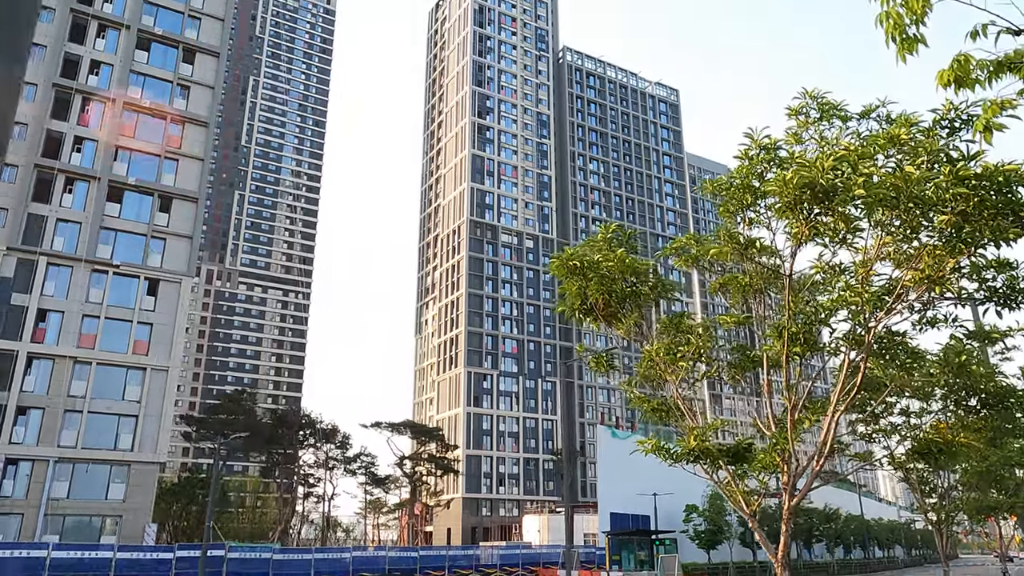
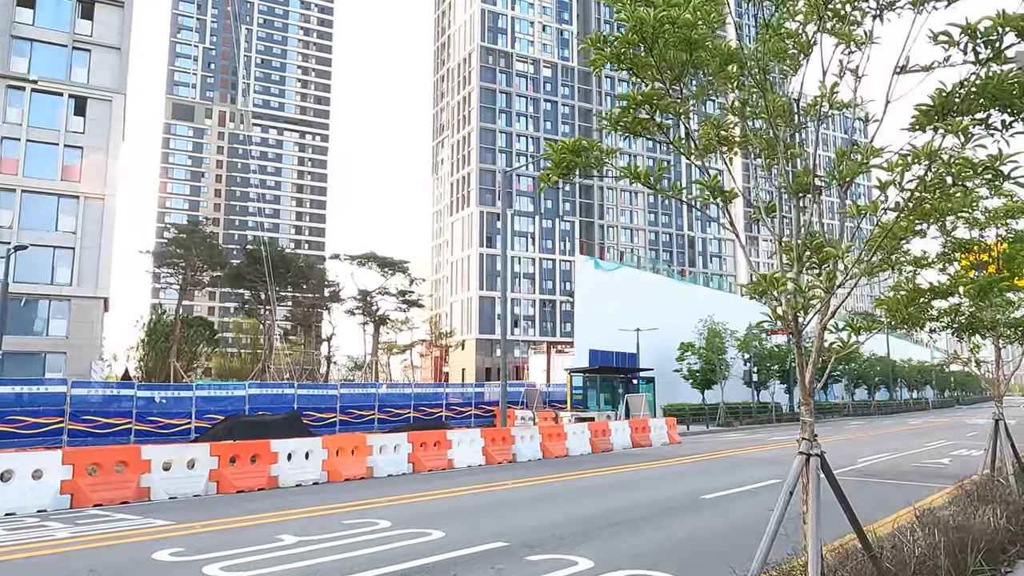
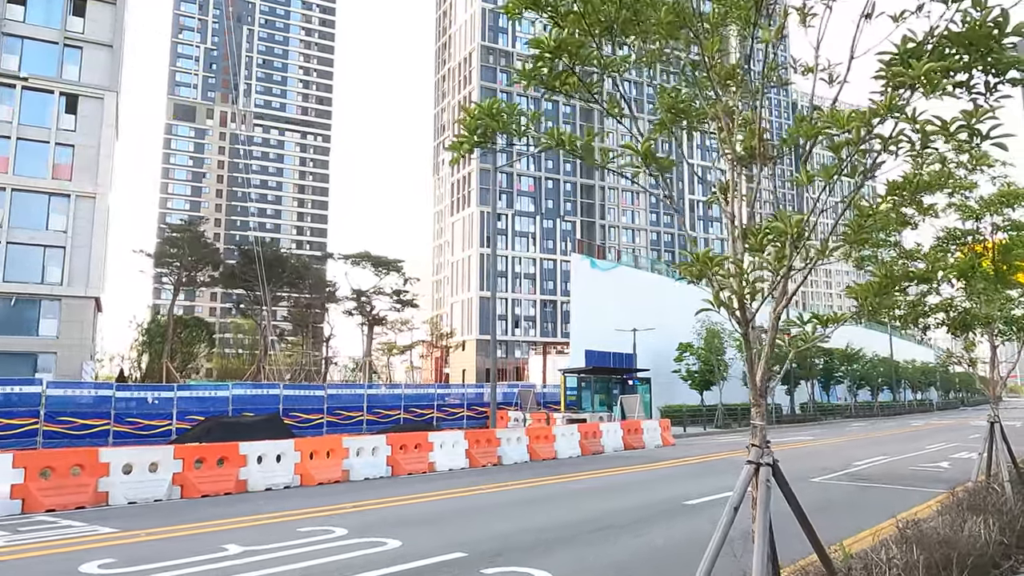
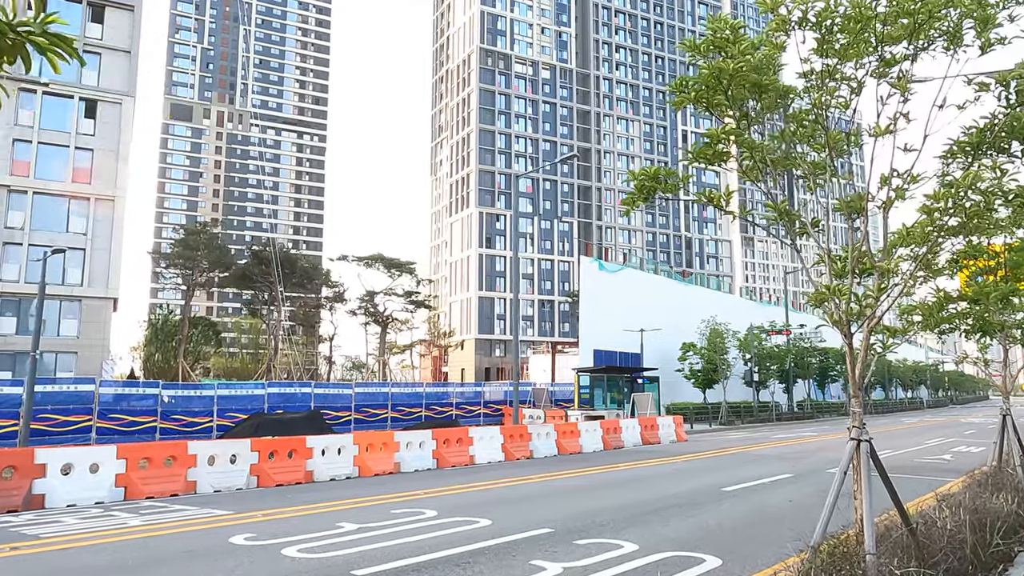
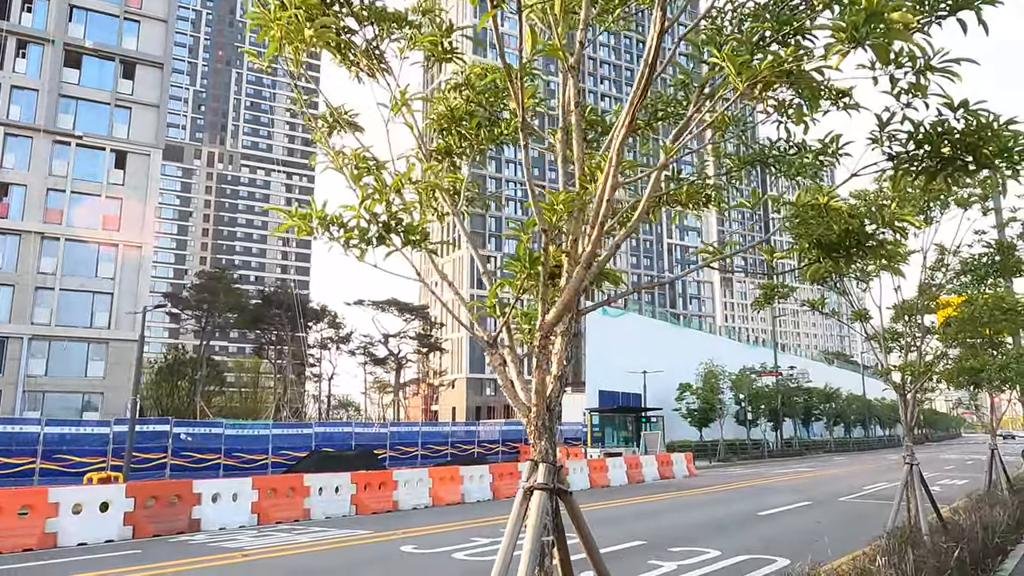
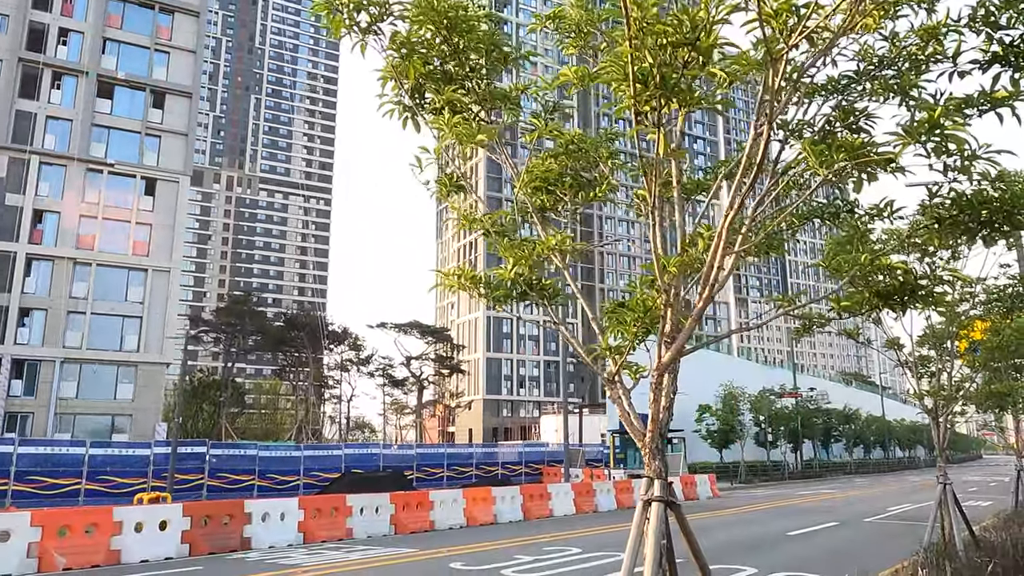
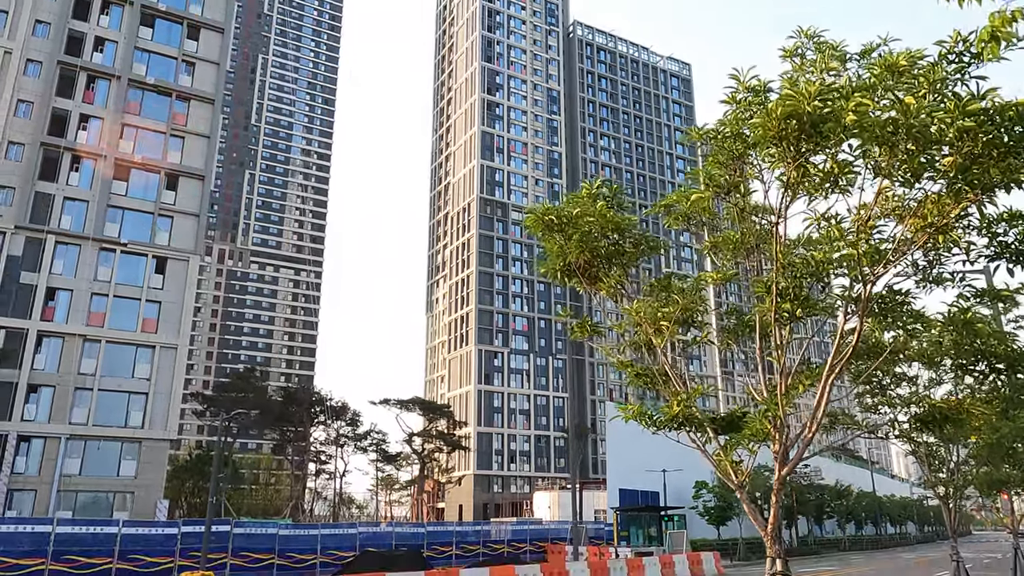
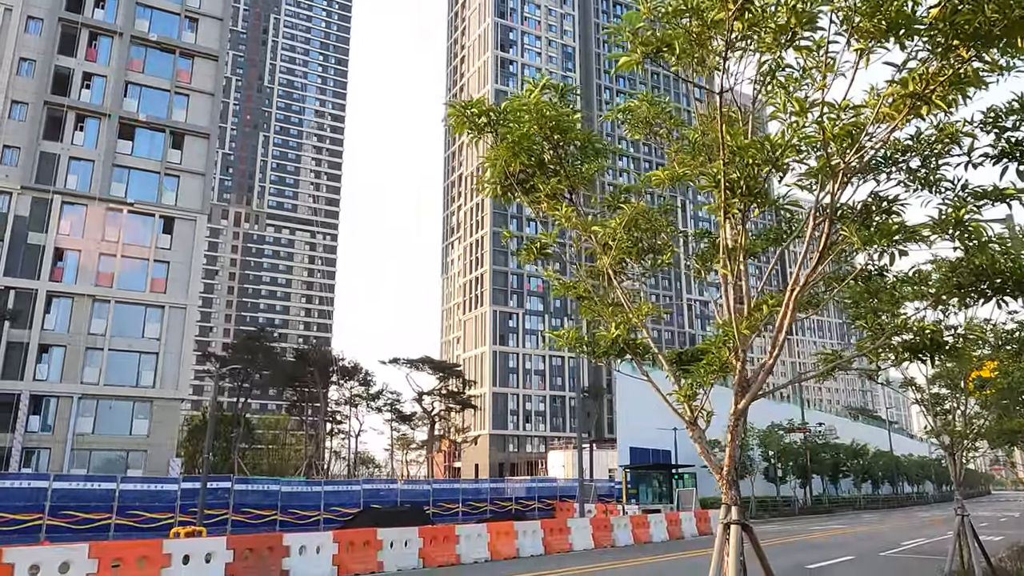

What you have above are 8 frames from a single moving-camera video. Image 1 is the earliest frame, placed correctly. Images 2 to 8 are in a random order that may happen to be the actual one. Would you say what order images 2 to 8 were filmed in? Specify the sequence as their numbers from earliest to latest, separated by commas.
7, 8, 6, 5, 4, 2, 3
